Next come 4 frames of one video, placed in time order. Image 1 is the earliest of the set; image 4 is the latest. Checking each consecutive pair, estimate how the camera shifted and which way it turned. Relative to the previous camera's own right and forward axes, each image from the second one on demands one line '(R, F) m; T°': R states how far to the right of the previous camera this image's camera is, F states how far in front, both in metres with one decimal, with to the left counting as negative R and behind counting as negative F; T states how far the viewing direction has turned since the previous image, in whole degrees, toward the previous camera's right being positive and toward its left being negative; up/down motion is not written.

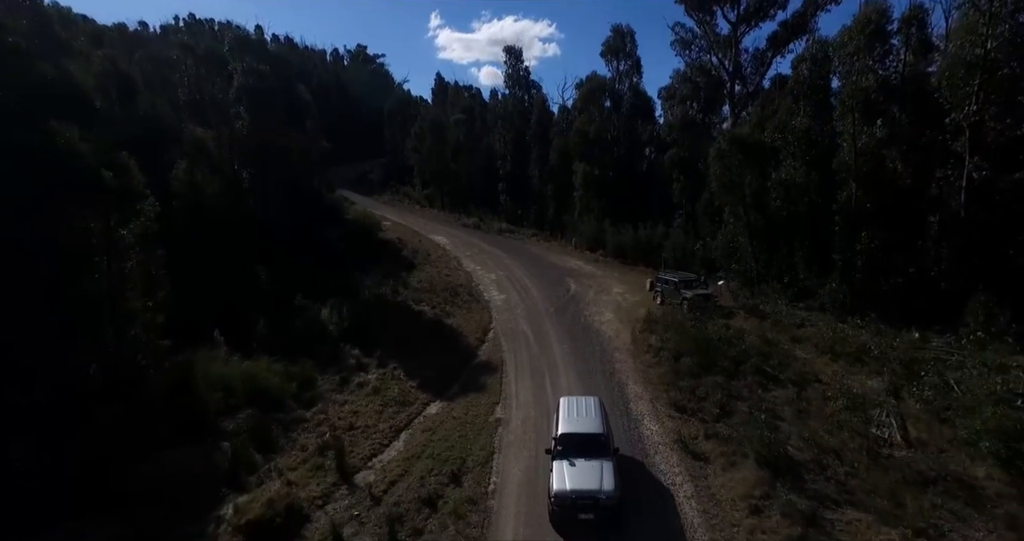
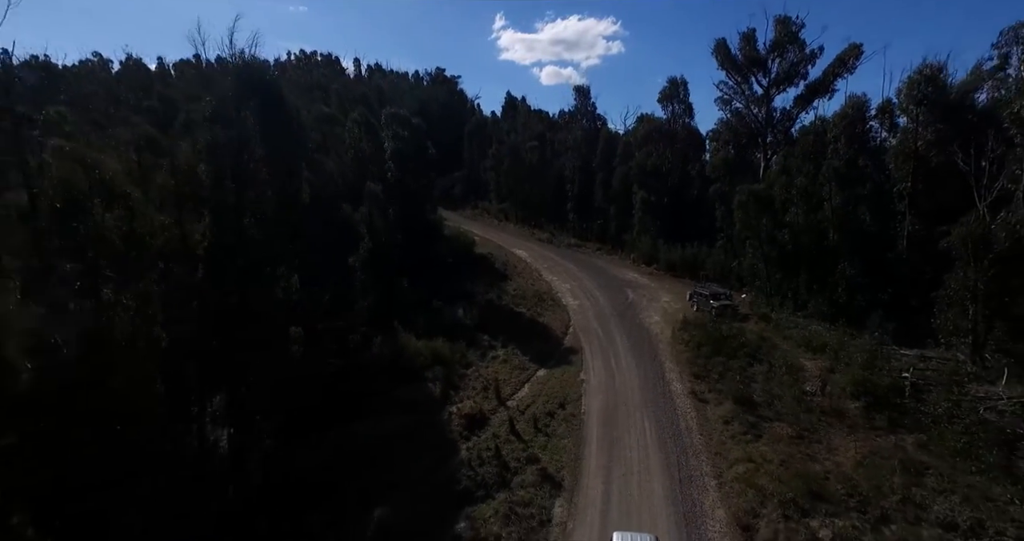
(-1.3, -13.7) m; -5°
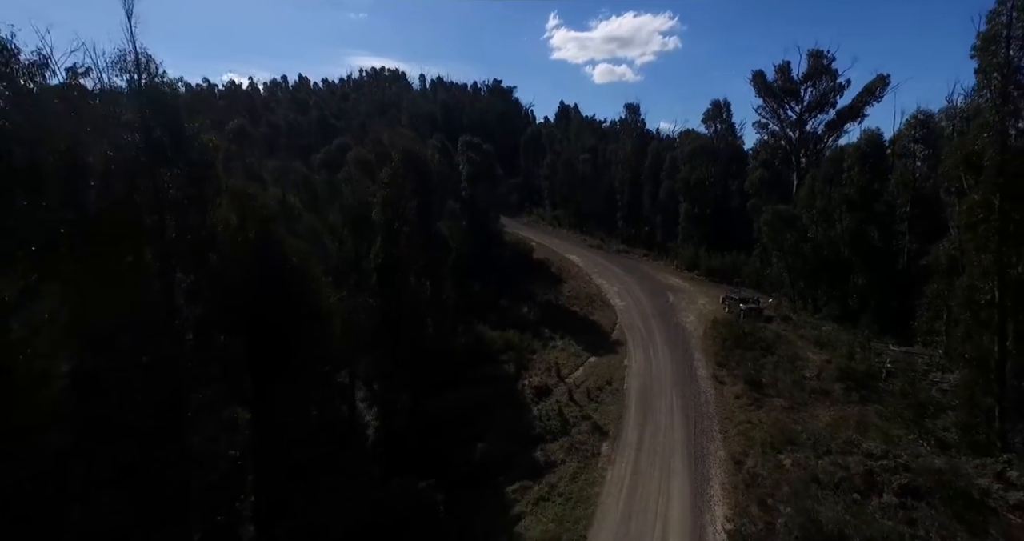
(-0.6, -8.9) m; -5°
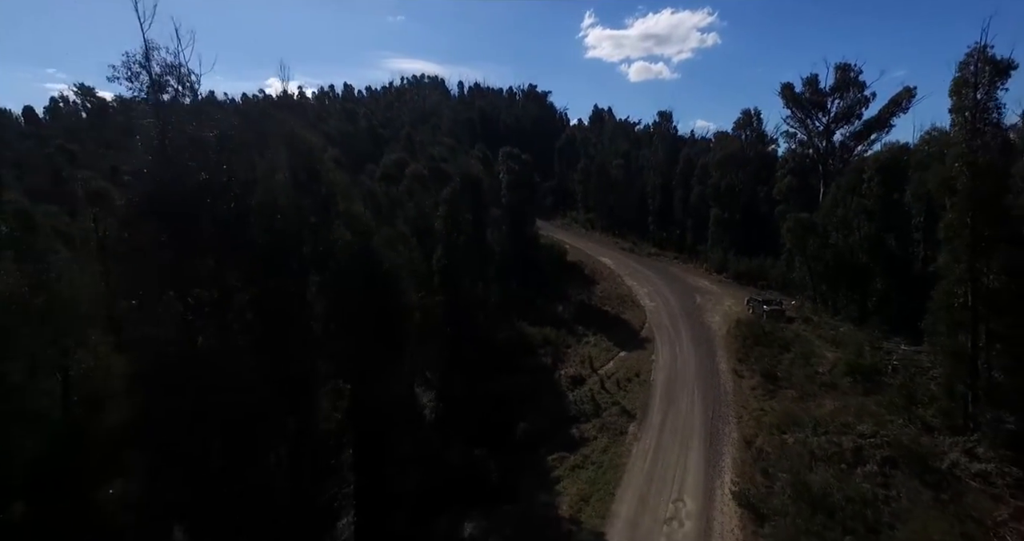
(-0.5, -4.6) m; -3°
